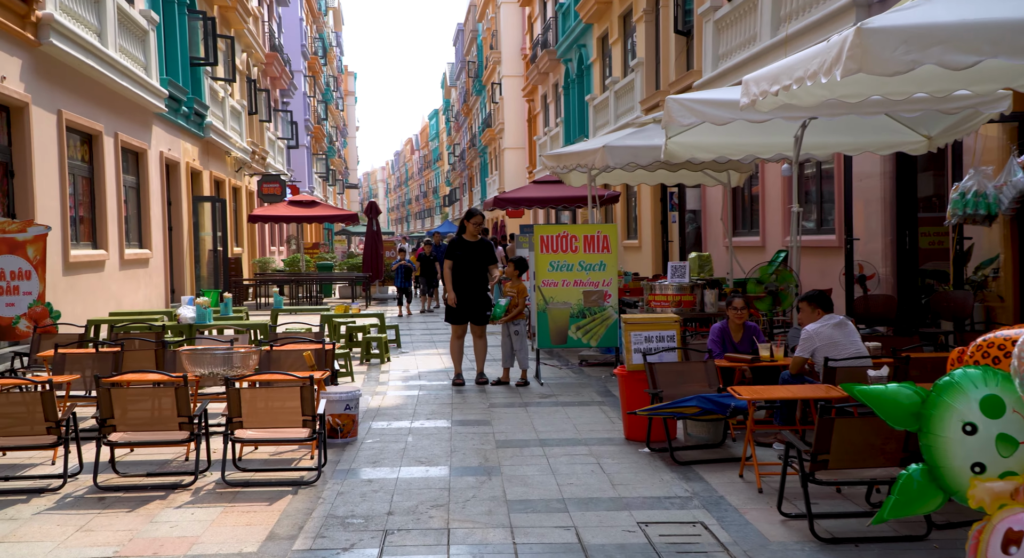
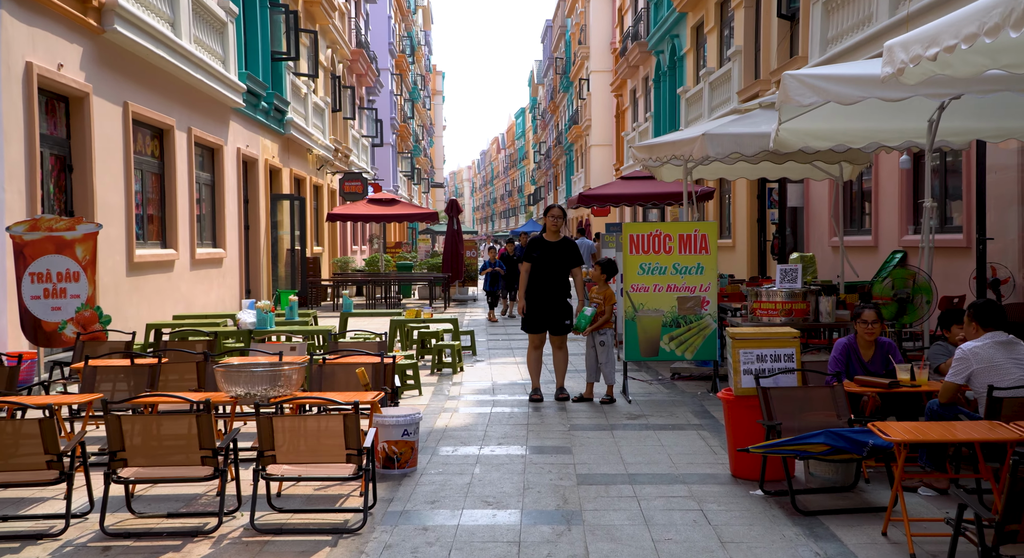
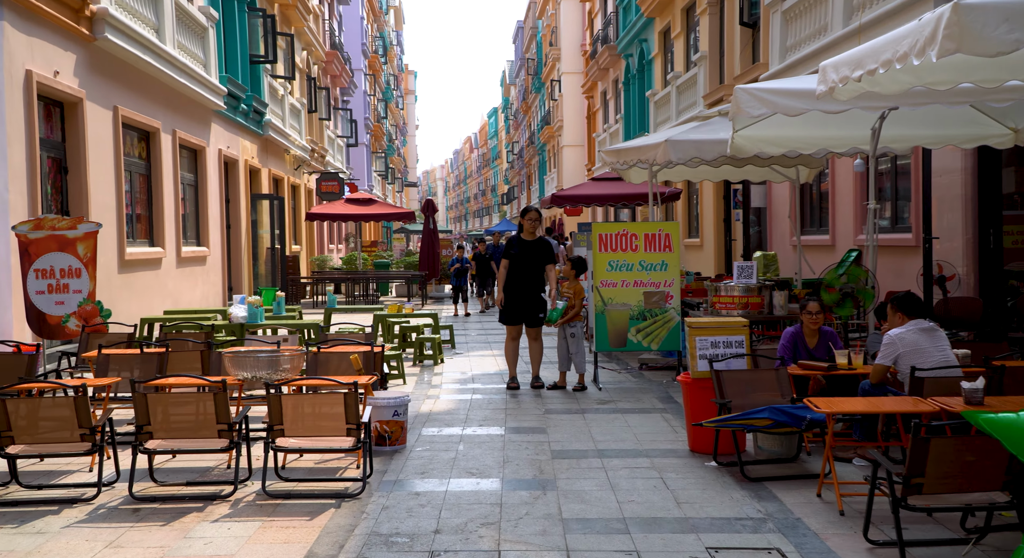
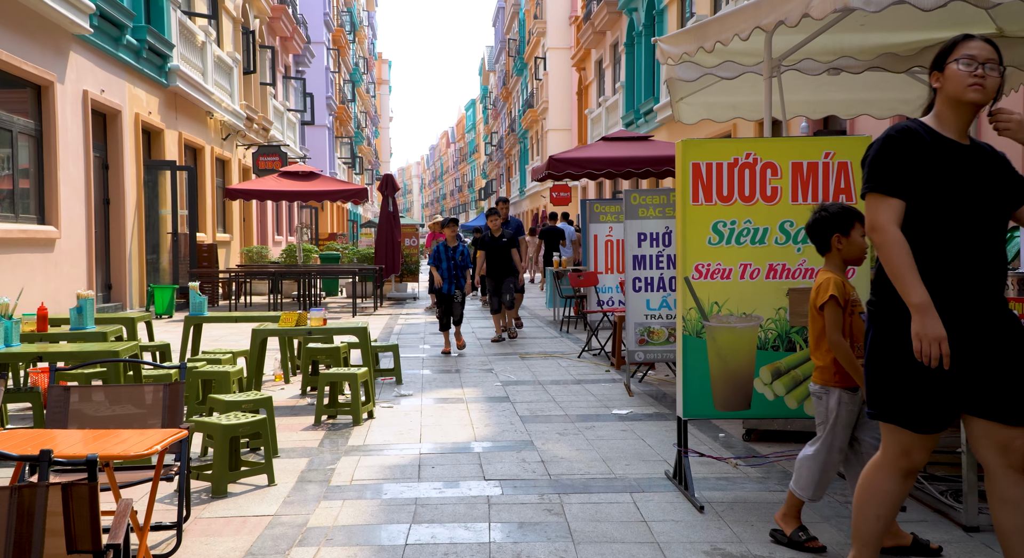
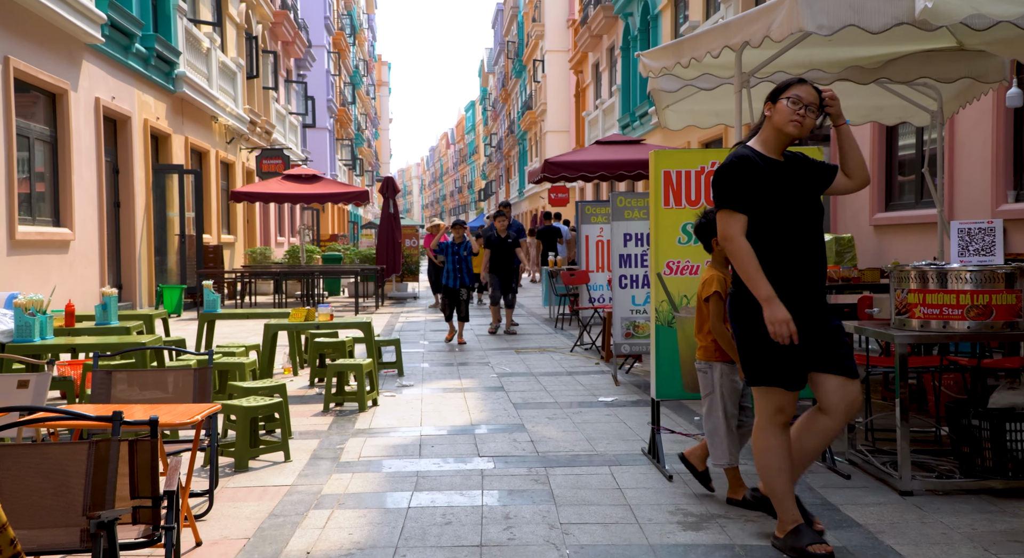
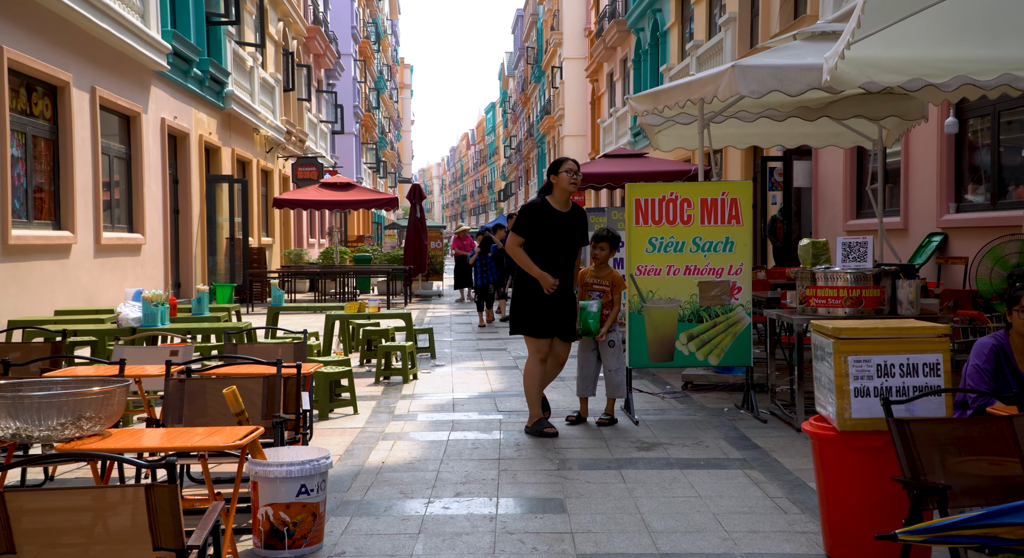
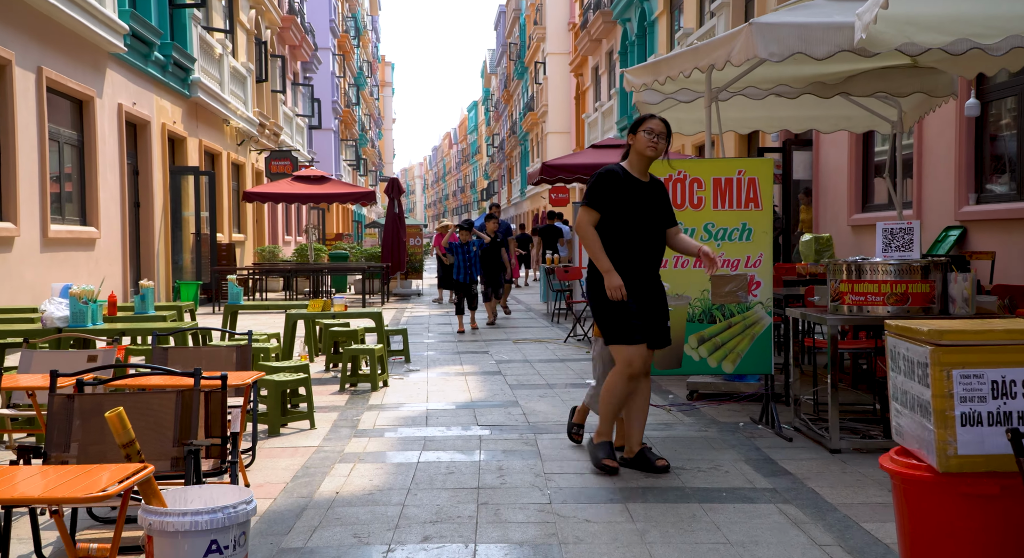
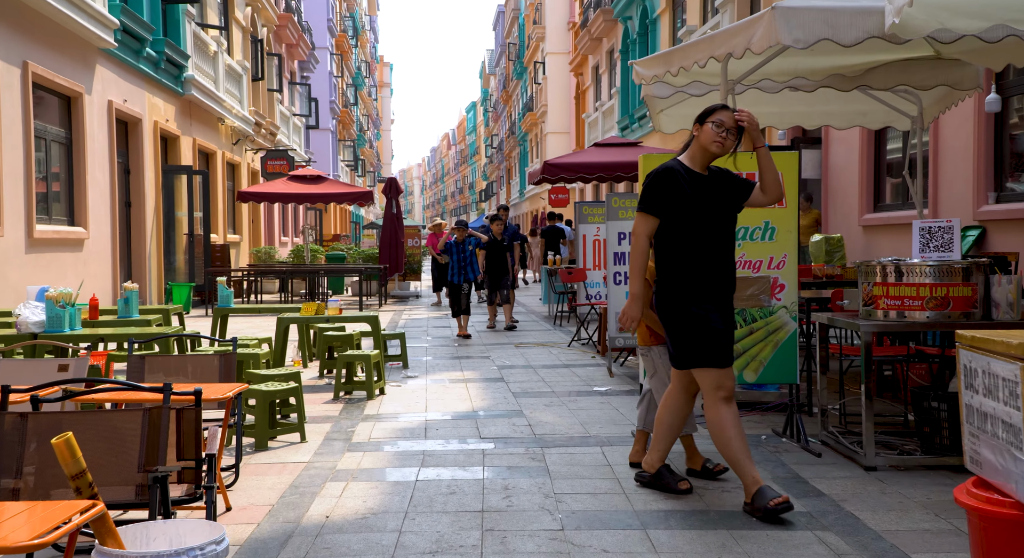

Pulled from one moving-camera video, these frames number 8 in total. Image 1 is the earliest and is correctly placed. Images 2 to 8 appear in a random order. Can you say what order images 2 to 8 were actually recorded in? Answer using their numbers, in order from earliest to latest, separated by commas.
3, 2, 6, 7, 8, 5, 4
